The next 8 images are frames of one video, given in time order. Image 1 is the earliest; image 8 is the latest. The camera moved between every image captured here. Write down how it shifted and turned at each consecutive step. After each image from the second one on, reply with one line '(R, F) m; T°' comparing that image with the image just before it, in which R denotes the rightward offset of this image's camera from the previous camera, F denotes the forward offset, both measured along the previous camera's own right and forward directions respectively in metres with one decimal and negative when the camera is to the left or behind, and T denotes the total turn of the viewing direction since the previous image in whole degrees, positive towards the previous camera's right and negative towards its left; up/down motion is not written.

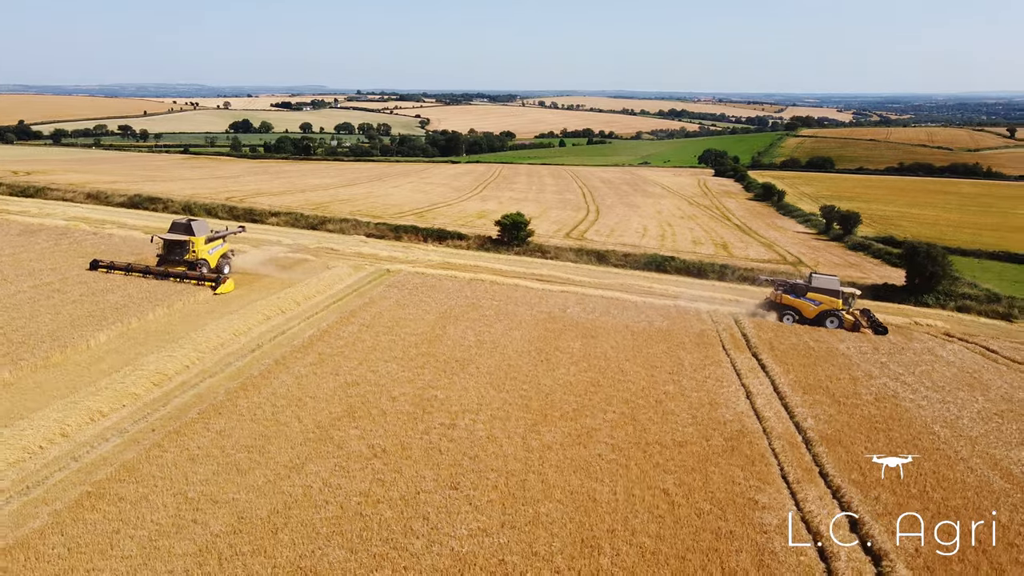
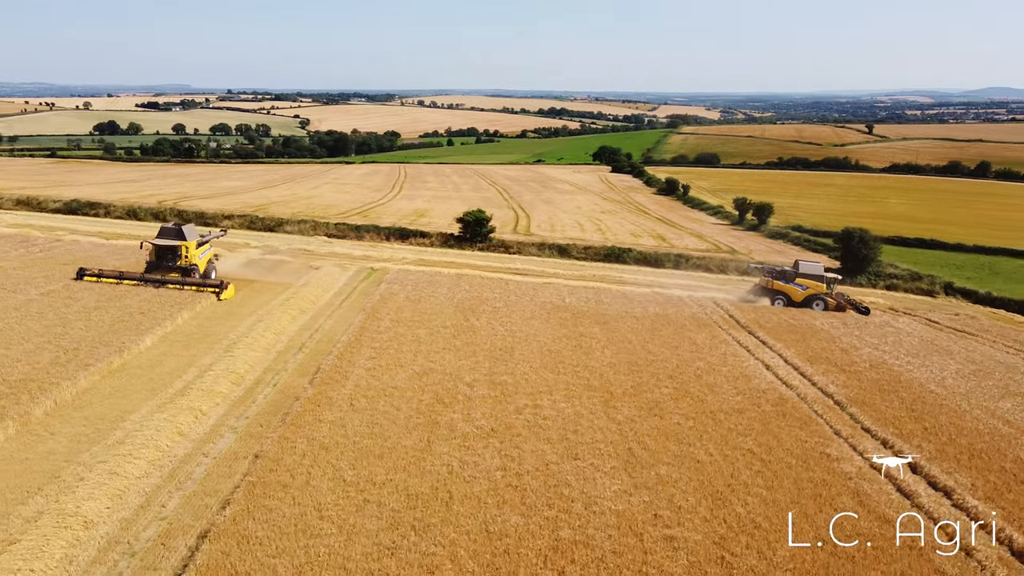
(-3.7, -0.8) m; +8°
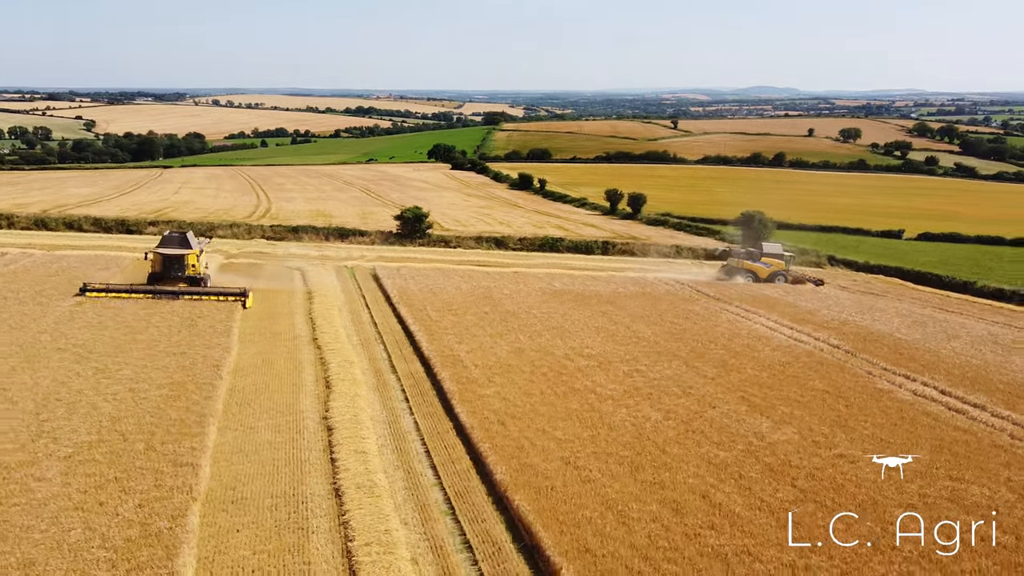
(-6.1, -1.0) m; +13°
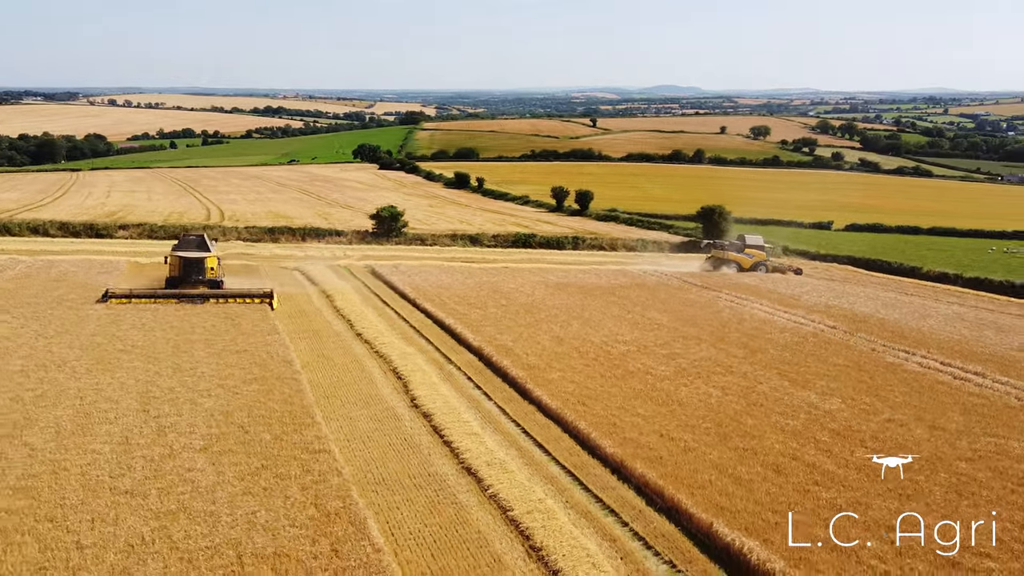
(-2.9, -0.7) m; +6°
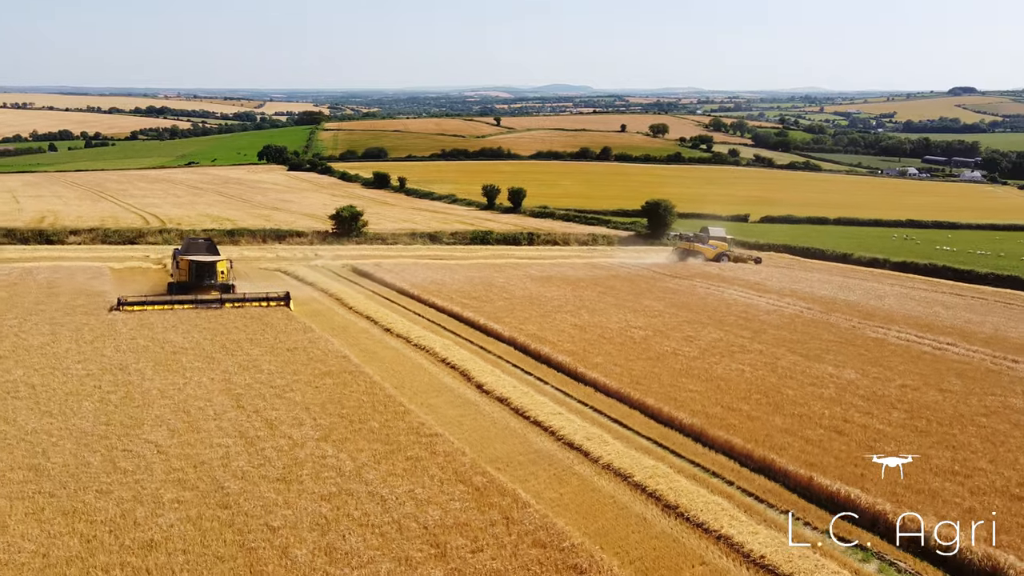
(-3.0, -0.7) m; +7°
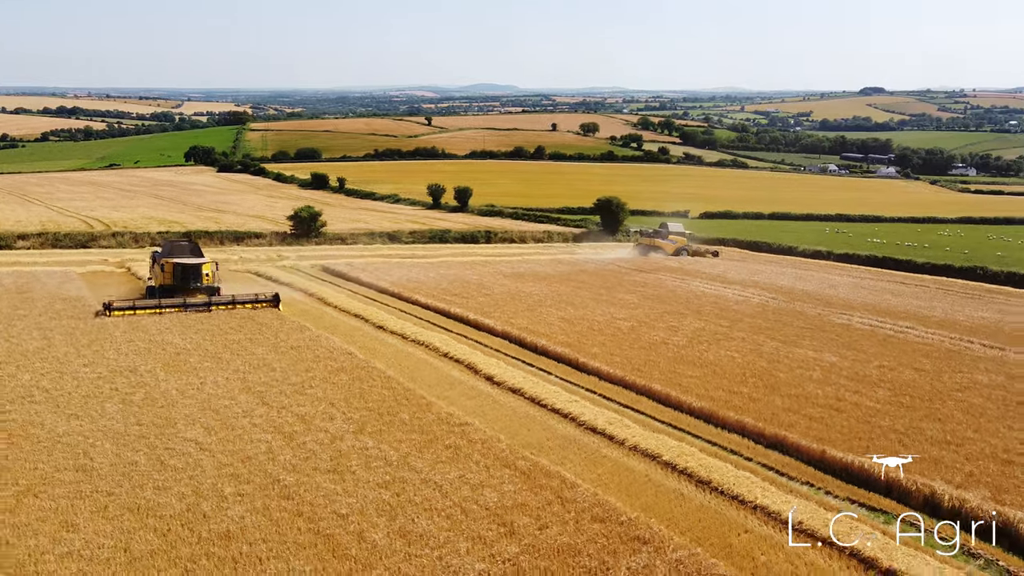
(-1.5, -0.4) m; +5°
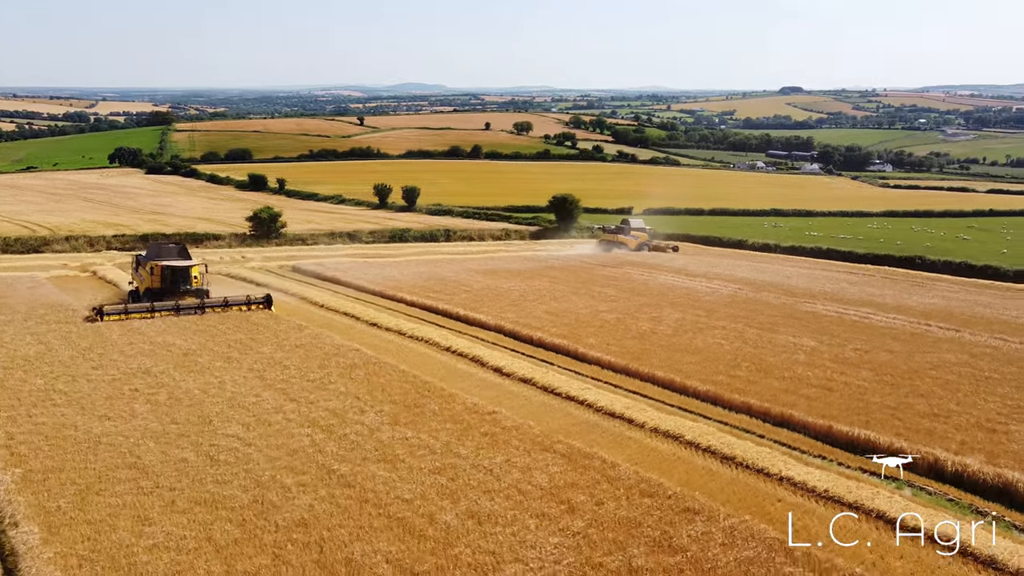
(-1.5, -0.4) m; +5°
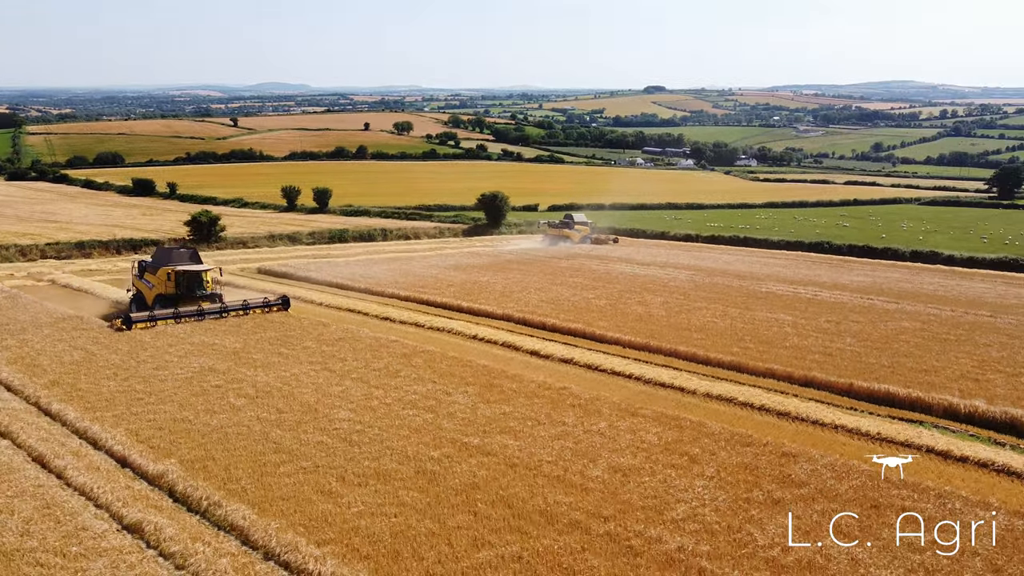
(-3.3, -0.9) m; +8°
